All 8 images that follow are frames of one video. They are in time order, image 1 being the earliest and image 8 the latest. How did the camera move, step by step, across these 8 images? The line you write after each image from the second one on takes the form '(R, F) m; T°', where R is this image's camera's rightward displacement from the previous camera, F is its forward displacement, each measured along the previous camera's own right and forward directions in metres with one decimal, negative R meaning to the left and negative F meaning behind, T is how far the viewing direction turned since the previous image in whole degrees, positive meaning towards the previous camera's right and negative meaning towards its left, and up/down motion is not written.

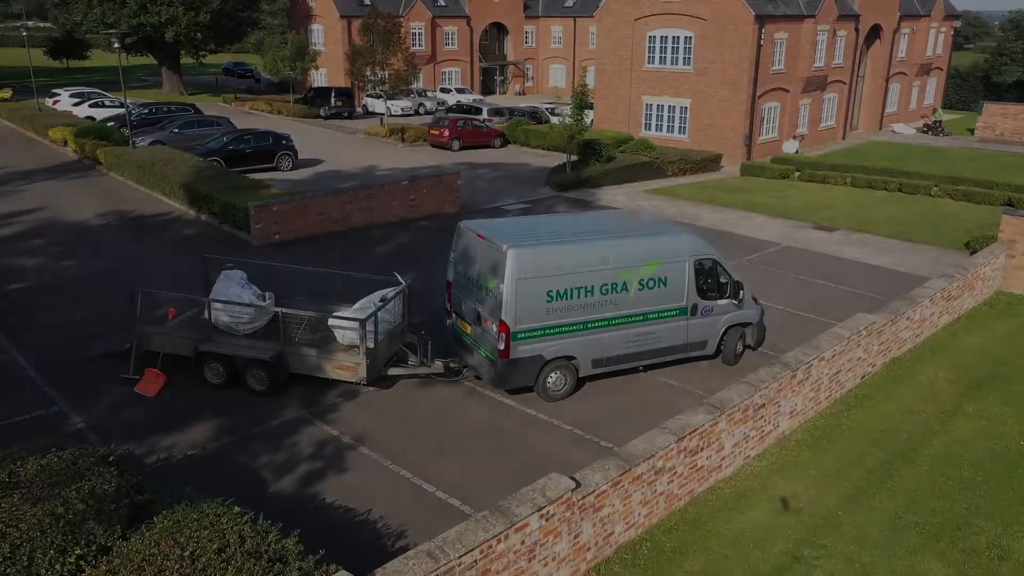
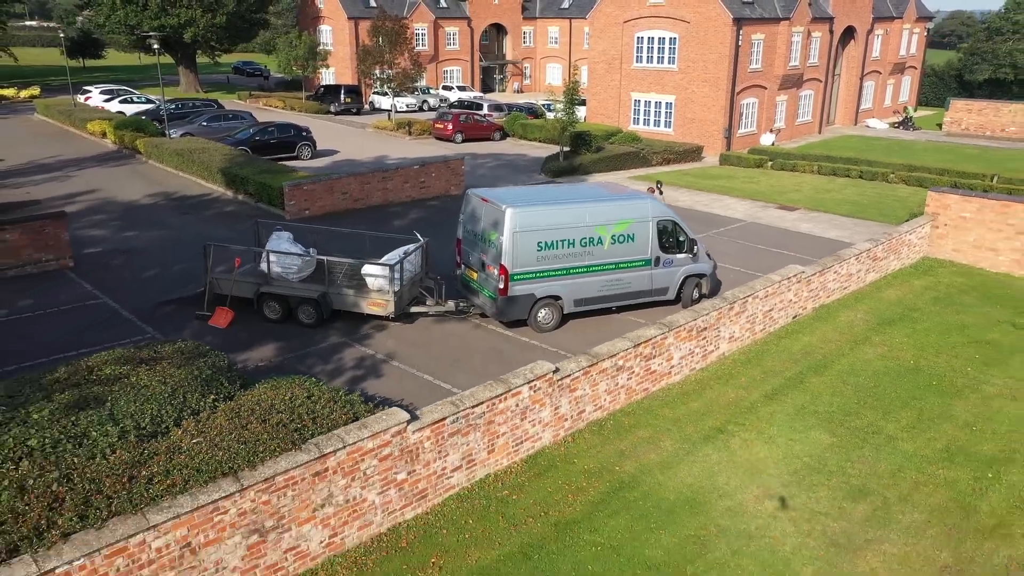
(0.0, -2.5) m; 0°
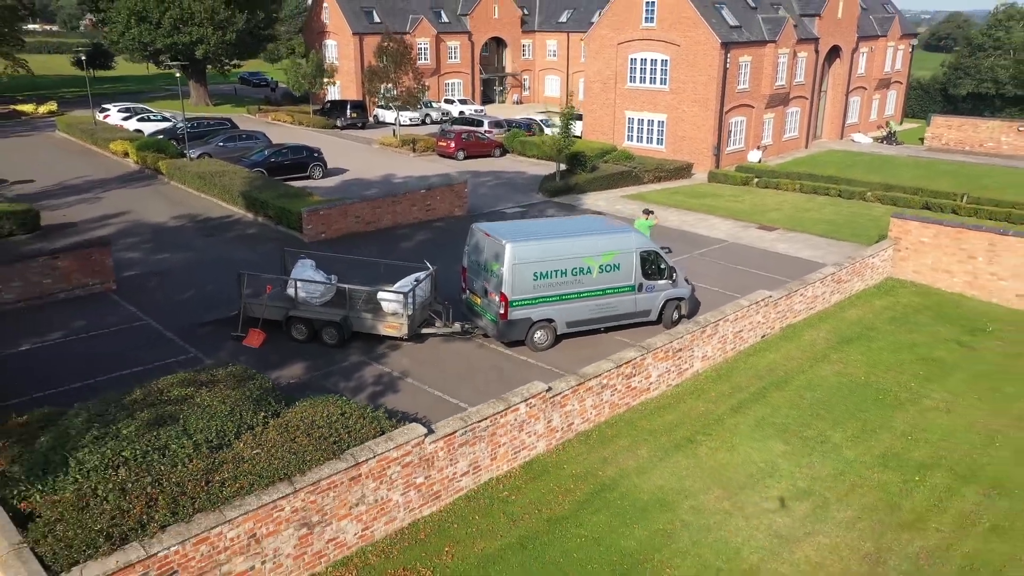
(0.0, -1.6) m; 0°
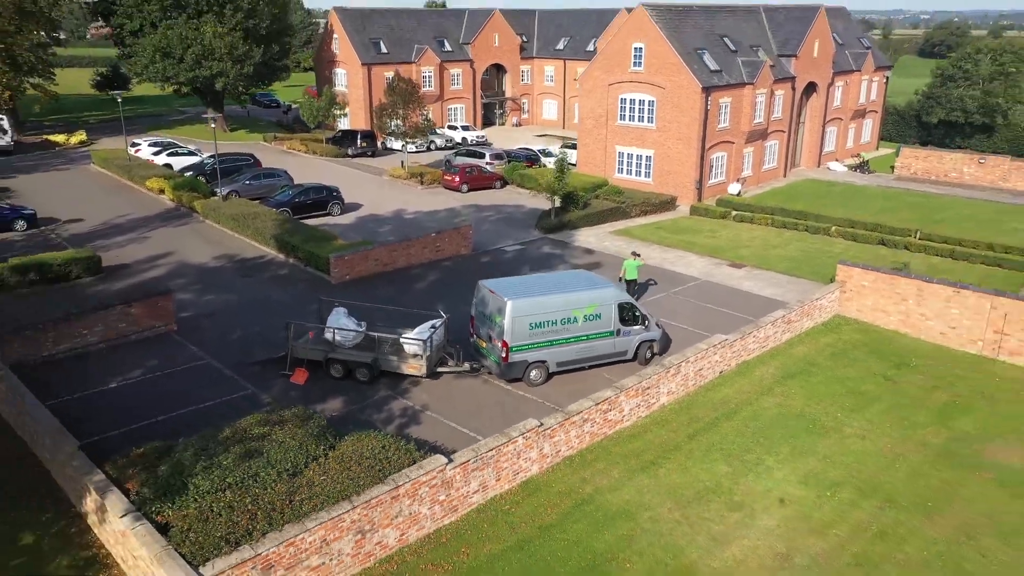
(0.0, -3.0) m; 0°
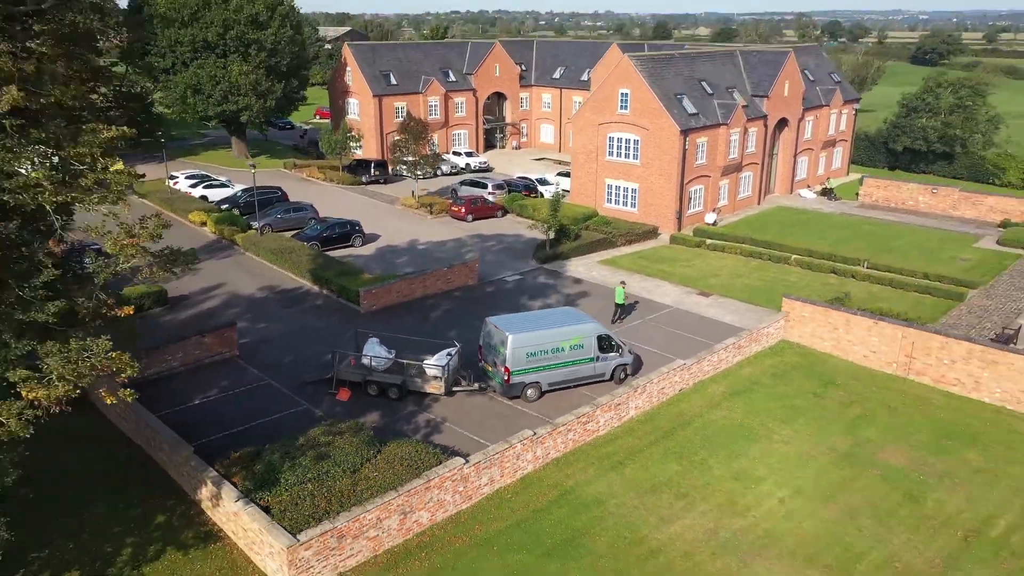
(0.0, -4.3) m; 0°
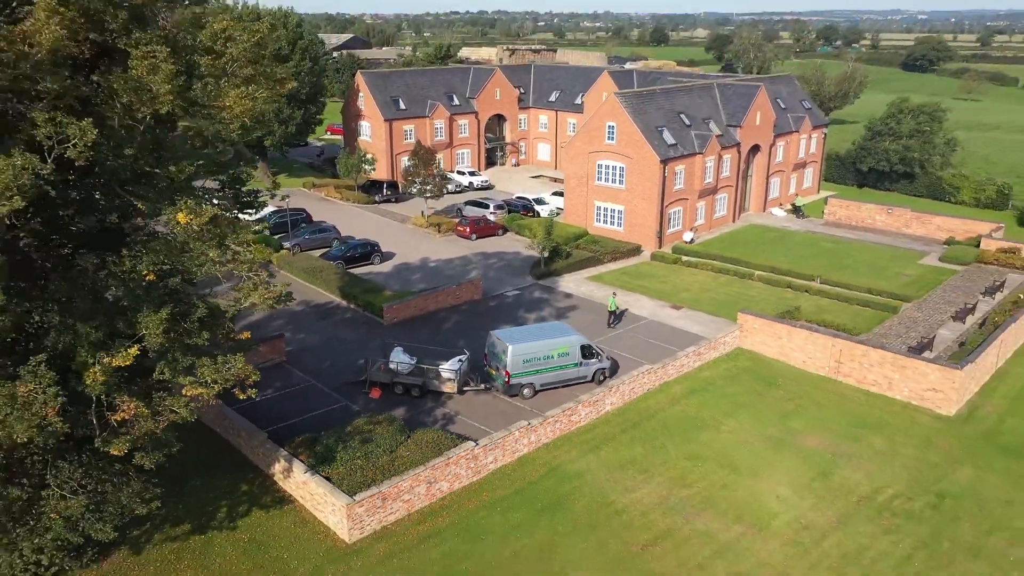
(0.0, -5.0) m; 0°
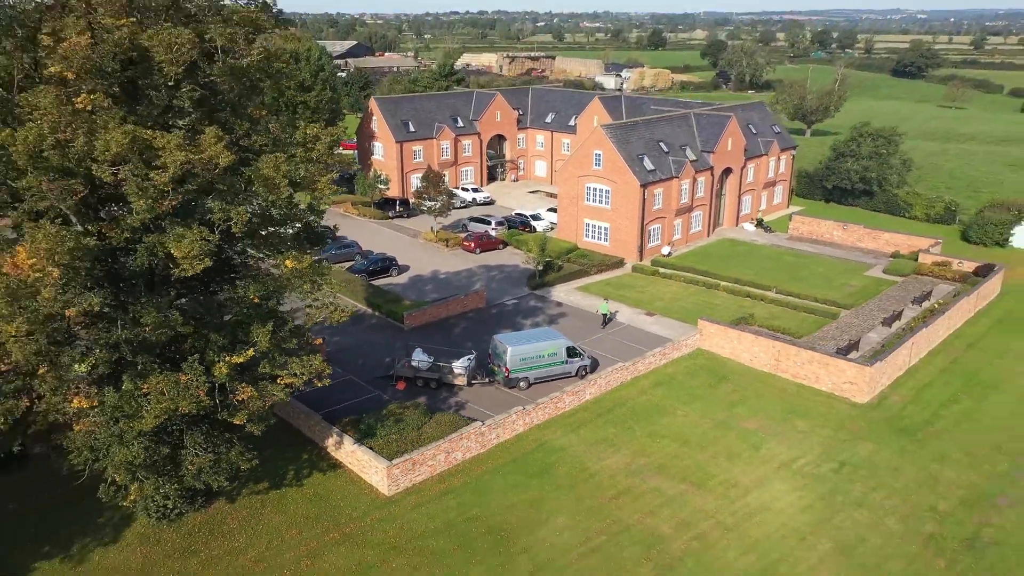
(0.0, -6.3) m; 0°
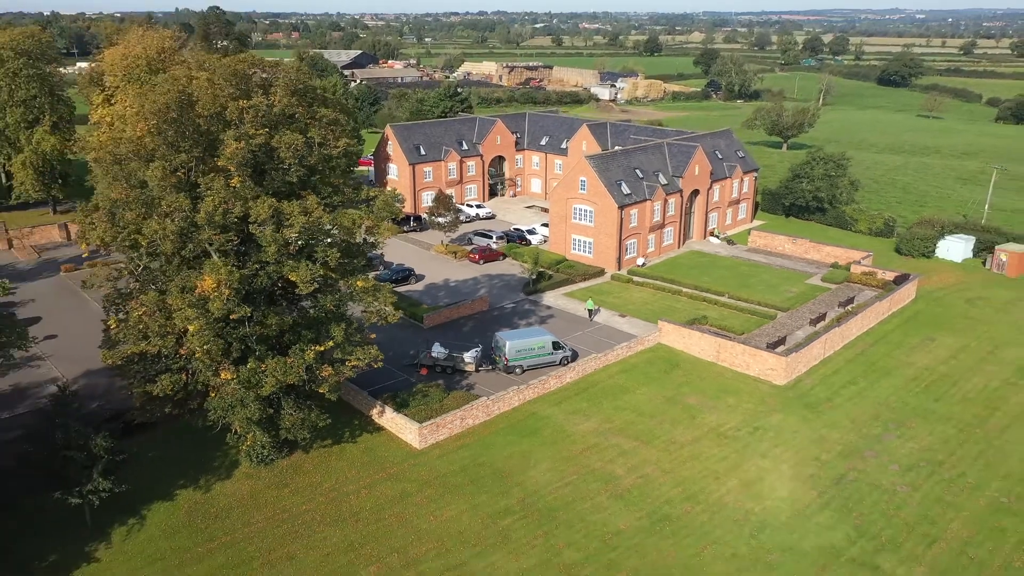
(+0.1, -9.4) m; 0°
